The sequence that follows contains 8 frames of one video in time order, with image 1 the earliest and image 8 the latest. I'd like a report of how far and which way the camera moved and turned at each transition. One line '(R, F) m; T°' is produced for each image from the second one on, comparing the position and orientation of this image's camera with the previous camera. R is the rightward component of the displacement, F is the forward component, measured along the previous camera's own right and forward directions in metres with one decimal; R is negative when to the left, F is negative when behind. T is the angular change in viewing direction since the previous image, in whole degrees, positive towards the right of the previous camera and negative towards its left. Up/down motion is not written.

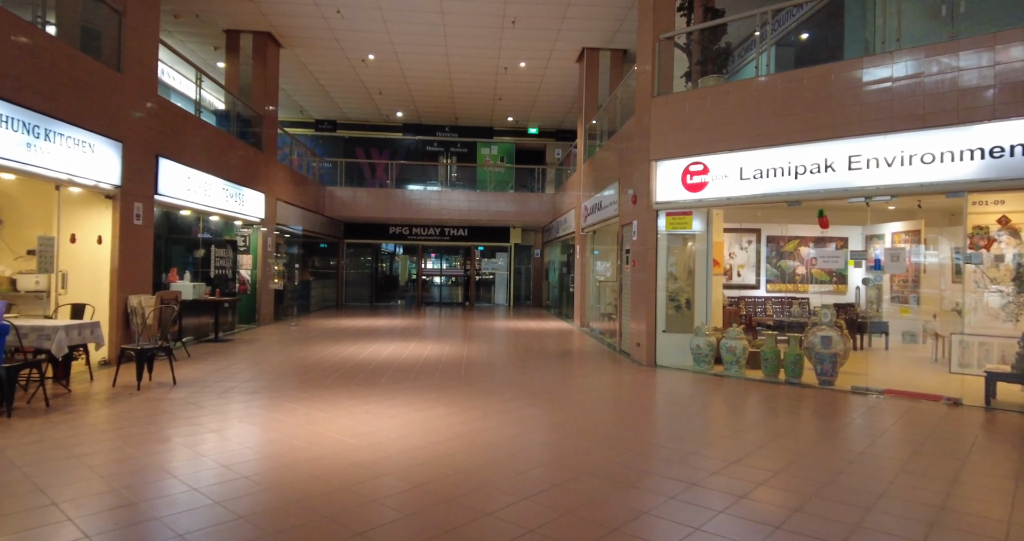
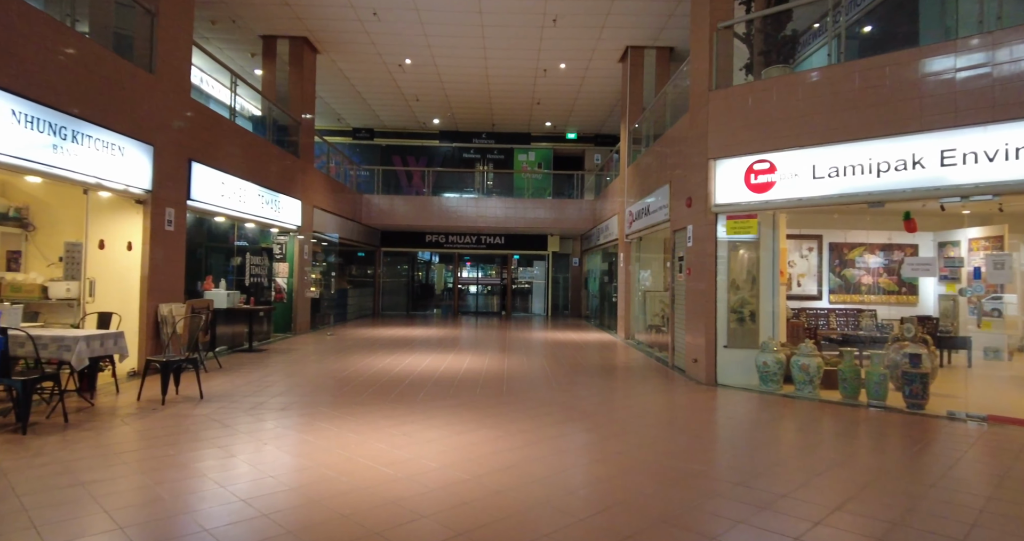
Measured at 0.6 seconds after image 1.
(-0.1, +0.5) m; -3°
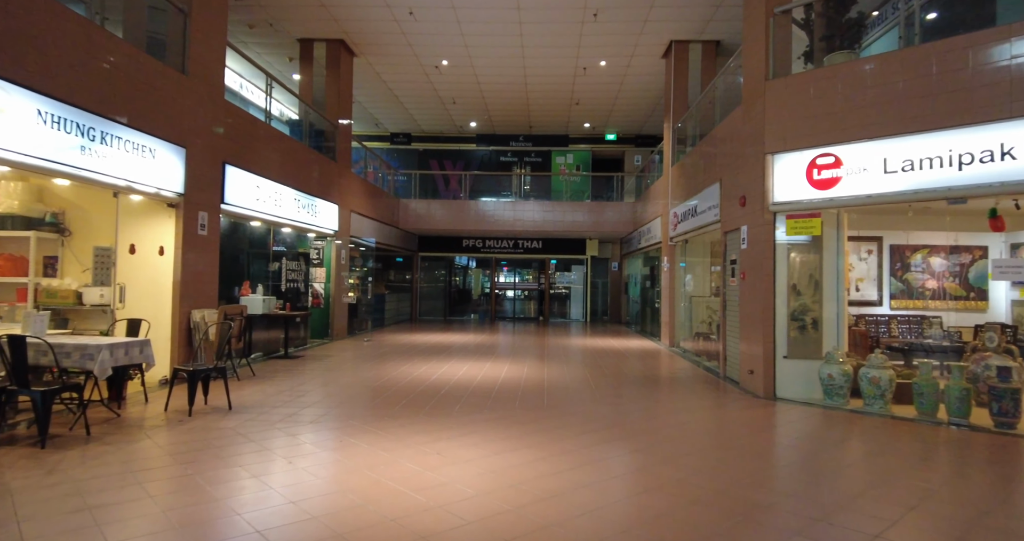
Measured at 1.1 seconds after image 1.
(0.0, +0.4) m; -4°
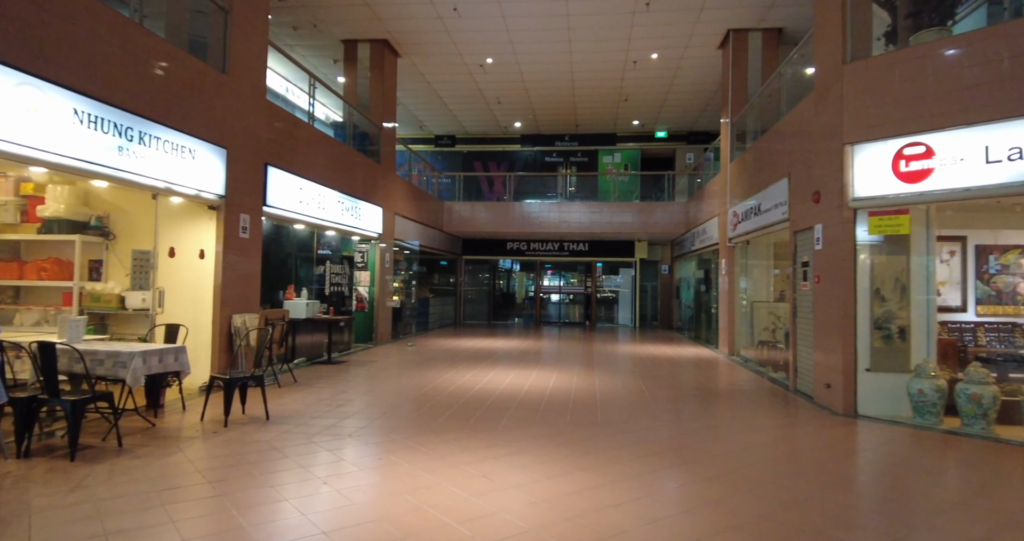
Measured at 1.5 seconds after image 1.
(-0.1, +0.4) m; -4°
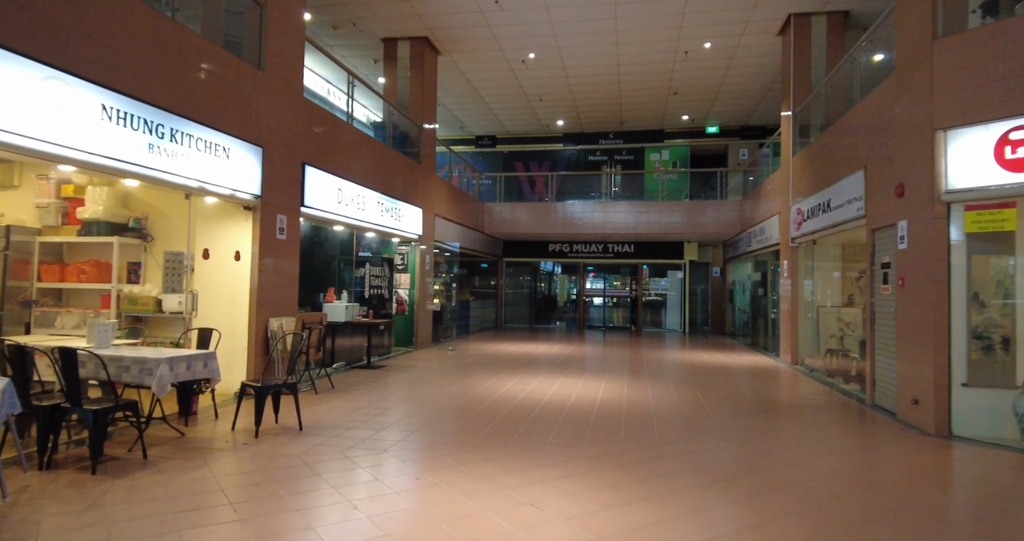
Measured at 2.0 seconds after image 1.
(-0.1, +0.4) m; -4°
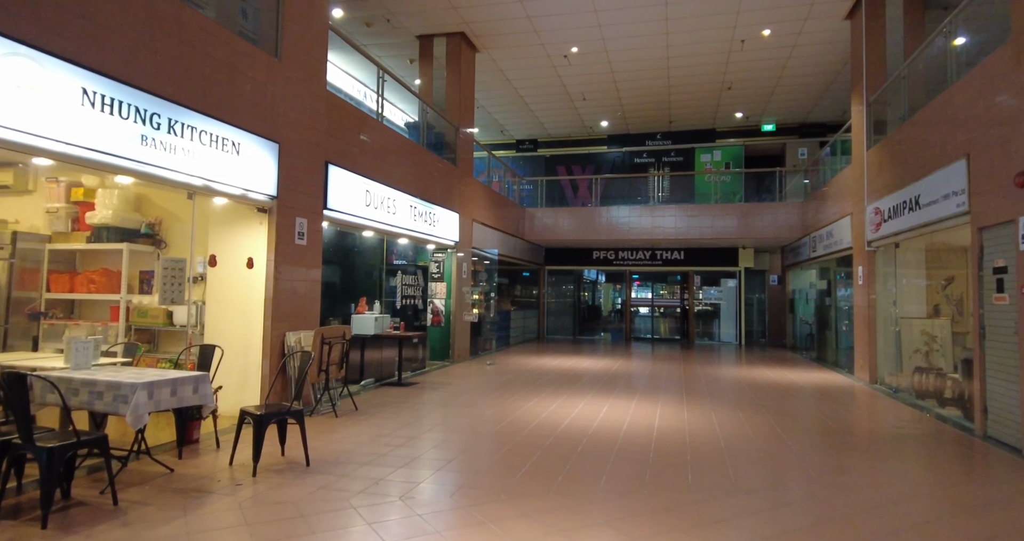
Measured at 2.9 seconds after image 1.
(0.0, +0.7) m; -4°
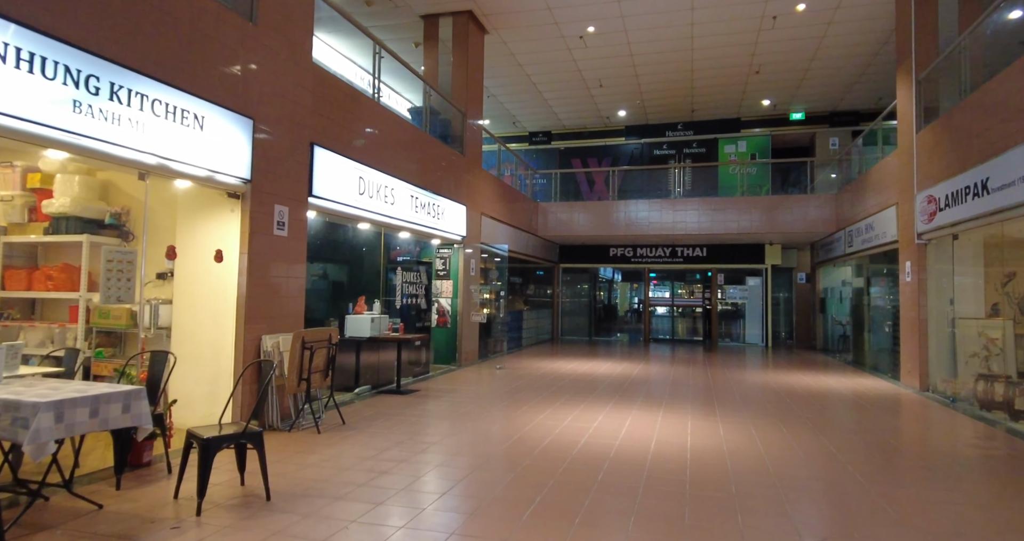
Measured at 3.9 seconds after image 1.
(+0.1, +0.7) m; -1°
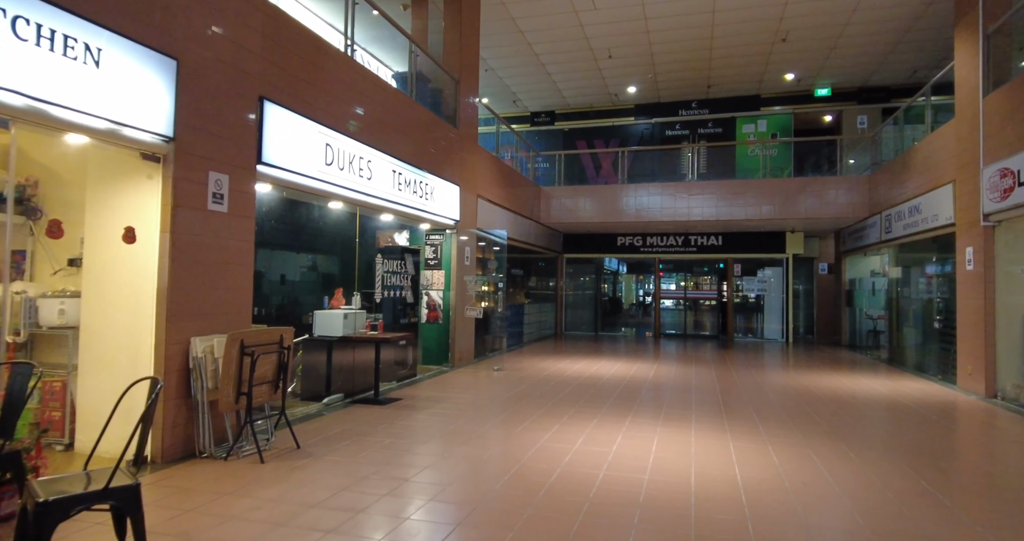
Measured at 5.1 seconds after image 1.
(0.0, +1.0) m; 0°
